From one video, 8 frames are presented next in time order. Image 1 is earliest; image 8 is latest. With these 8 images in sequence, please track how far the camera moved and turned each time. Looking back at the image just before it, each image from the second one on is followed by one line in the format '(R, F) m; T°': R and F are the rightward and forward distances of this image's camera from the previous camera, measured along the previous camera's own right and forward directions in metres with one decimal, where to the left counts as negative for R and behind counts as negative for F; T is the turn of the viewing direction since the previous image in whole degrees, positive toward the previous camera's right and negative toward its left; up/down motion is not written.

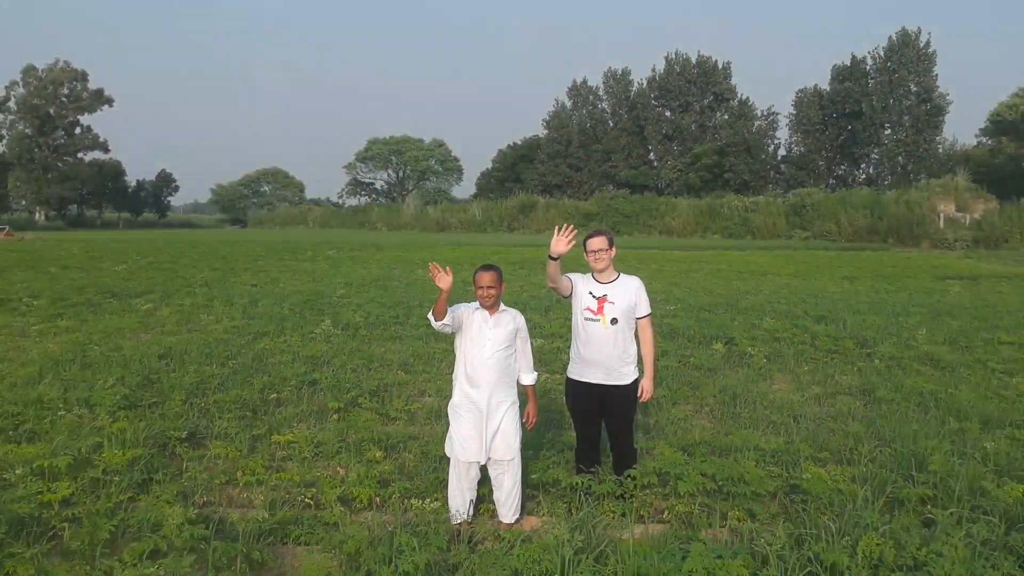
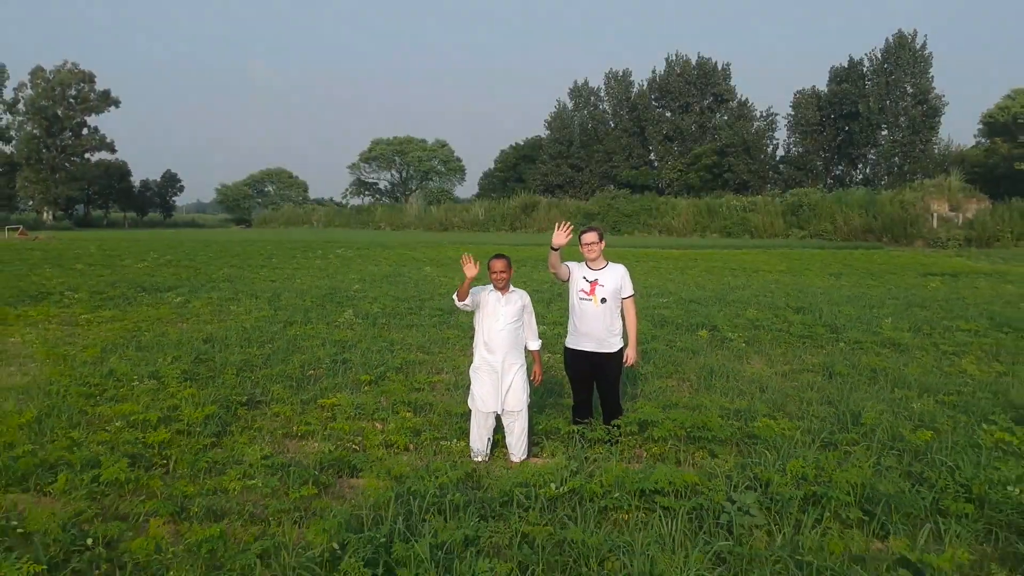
(0.0, -0.7) m; 0°
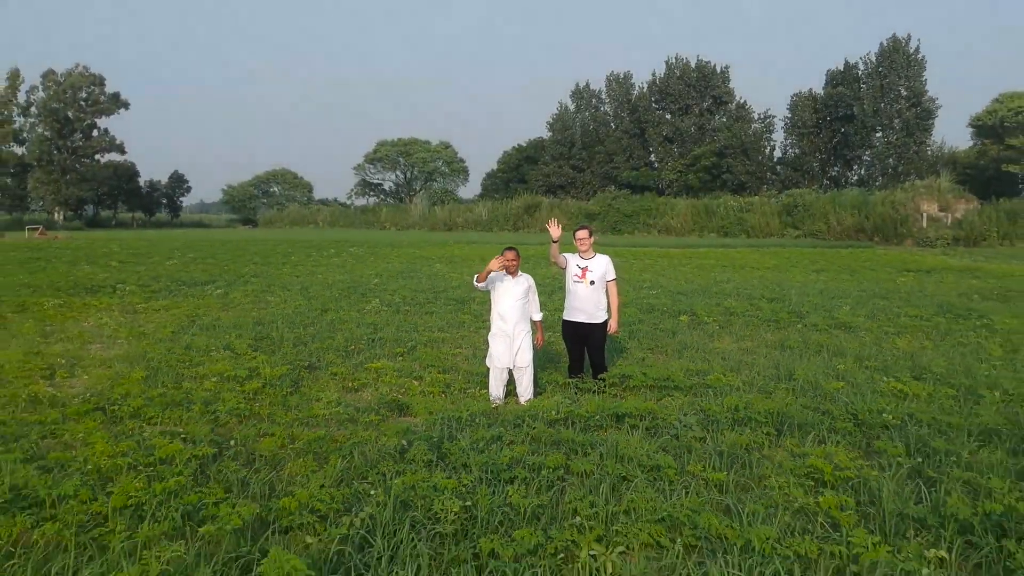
(0.0, -1.1) m; 0°
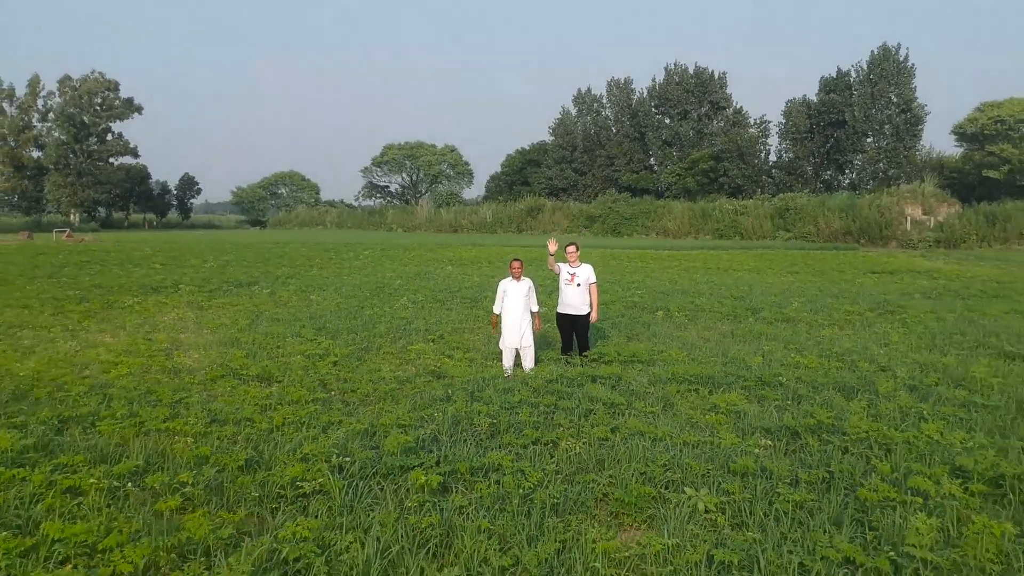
(0.0, -1.7) m; 0°
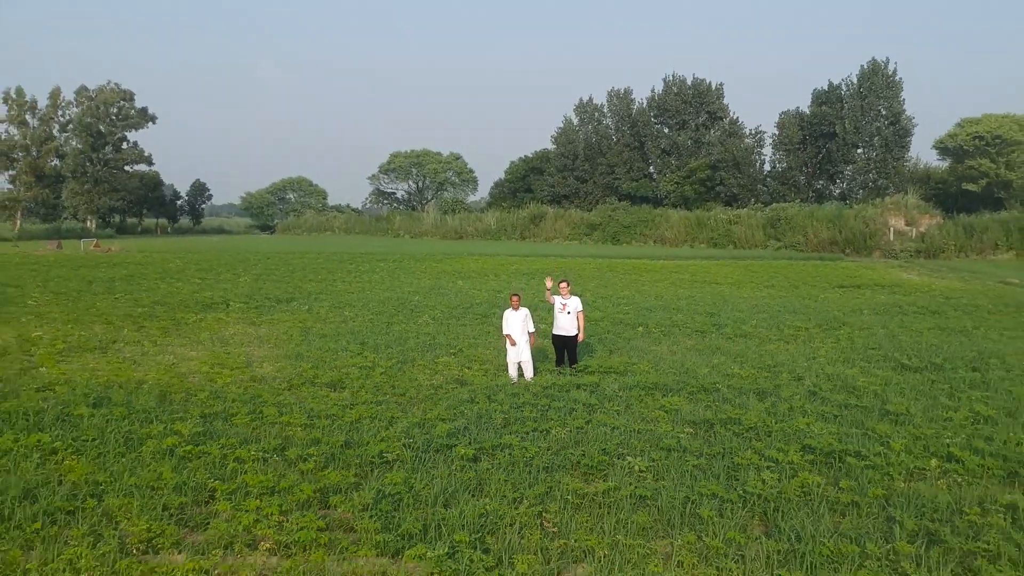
(0.0, -2.0) m; 0°
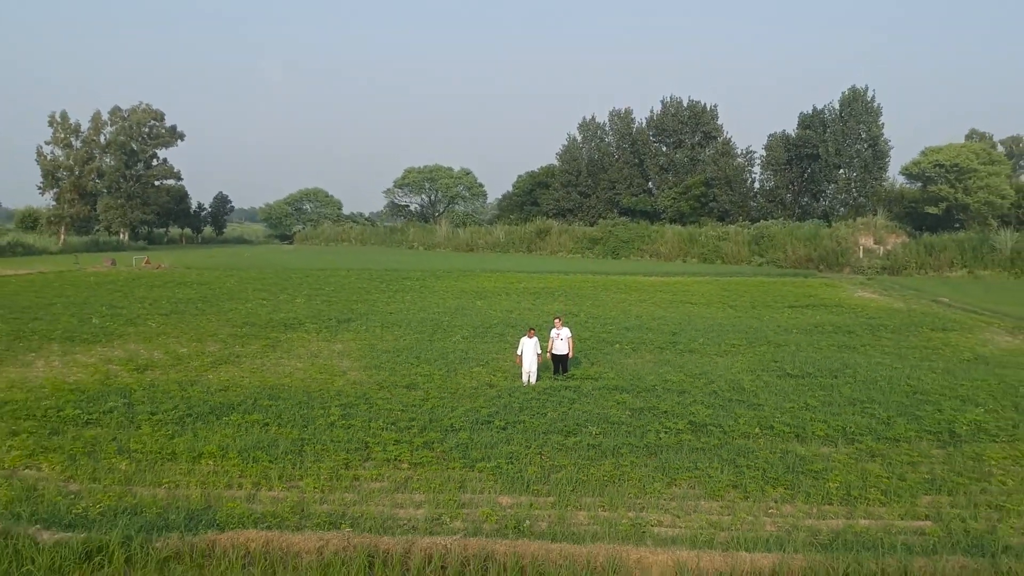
(-0.1, -4.2) m; 0°
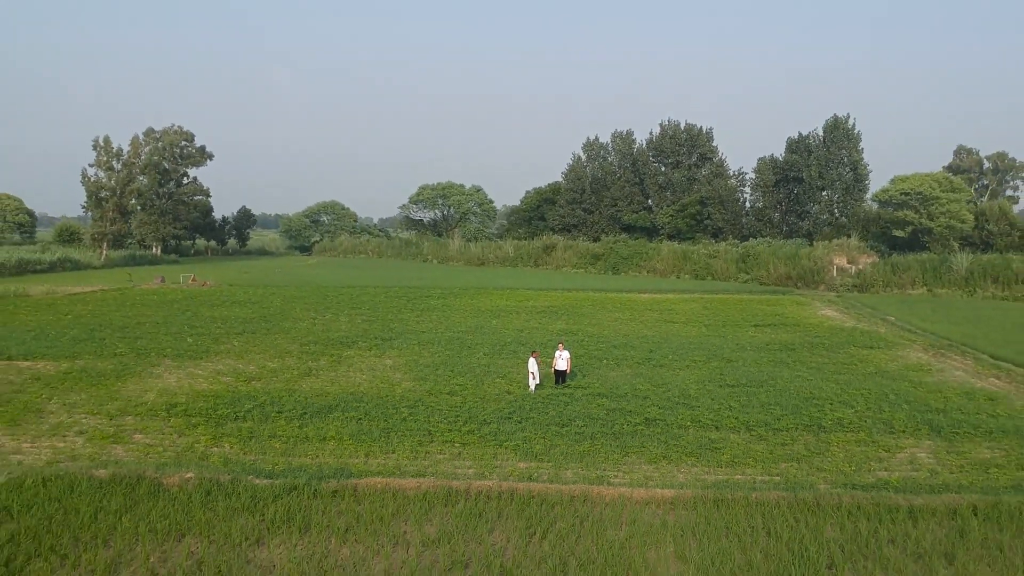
(-0.1, -4.7) m; 0°
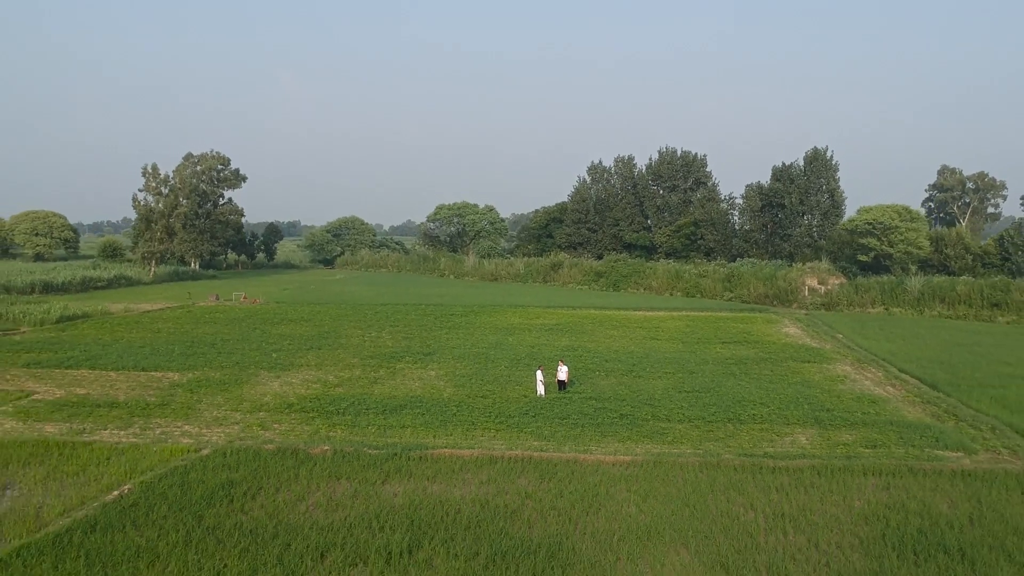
(-0.2, -6.5) m; 0°
